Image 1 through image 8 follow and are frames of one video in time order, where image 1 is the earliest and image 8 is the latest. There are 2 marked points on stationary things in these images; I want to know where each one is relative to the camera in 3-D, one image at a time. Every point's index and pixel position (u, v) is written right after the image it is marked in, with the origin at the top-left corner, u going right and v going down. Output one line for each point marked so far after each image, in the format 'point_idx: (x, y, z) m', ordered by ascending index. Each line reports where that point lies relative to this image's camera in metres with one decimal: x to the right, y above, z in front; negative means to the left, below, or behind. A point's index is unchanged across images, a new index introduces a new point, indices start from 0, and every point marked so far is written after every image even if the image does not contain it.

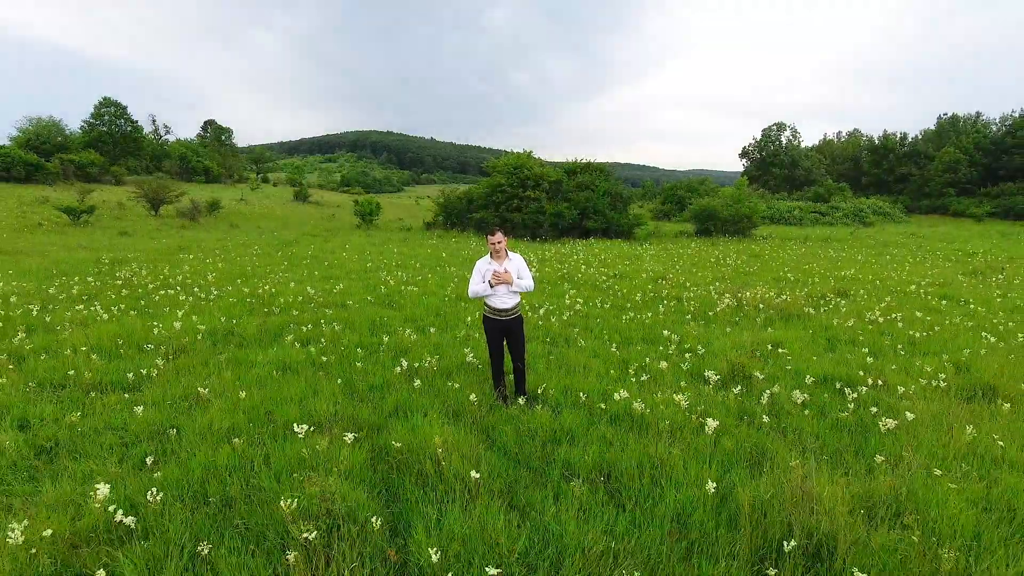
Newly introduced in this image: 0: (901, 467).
0: (+2.4, -1.1, +4.2) m
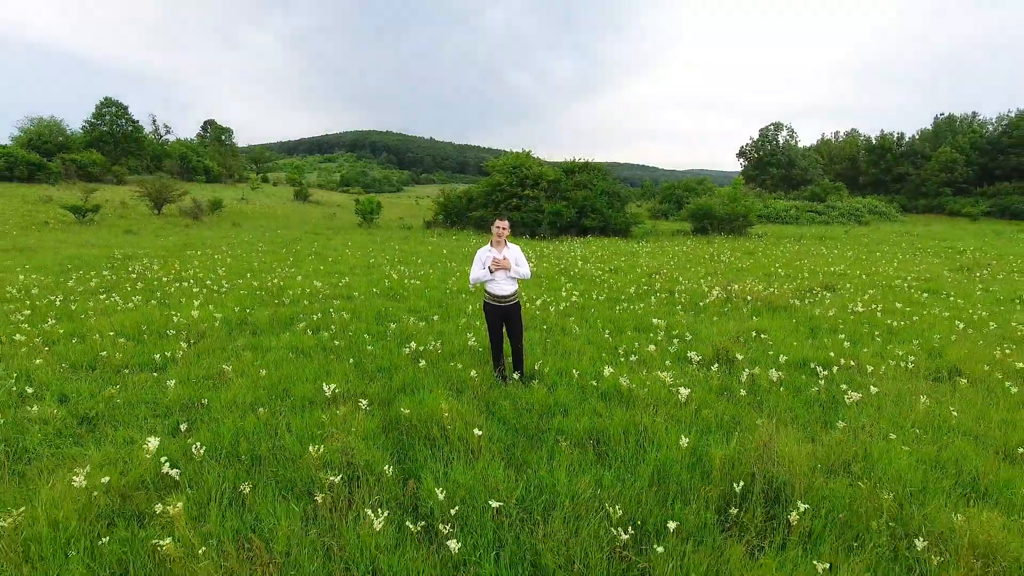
0: (+2.4, -1.0, +4.7) m
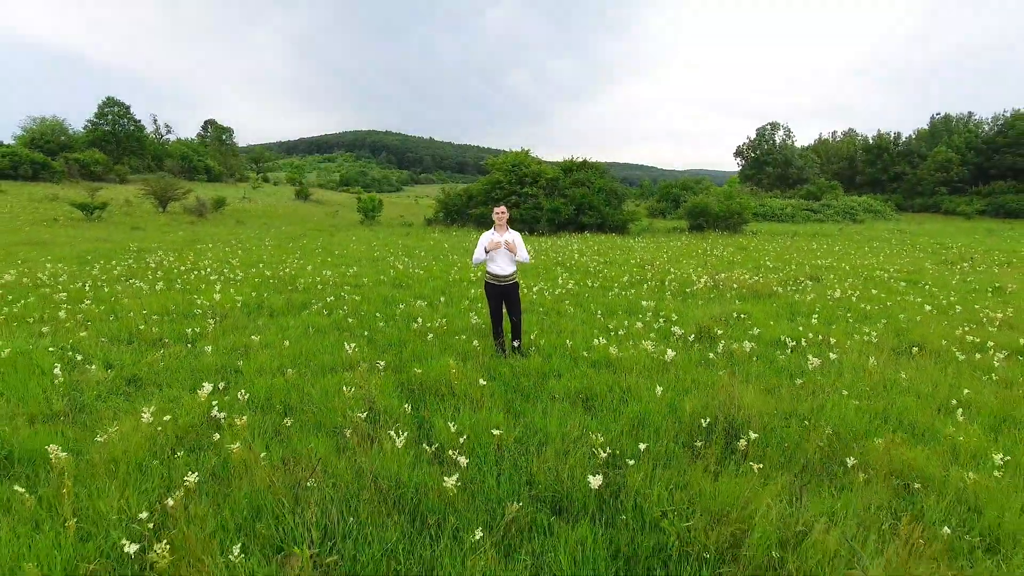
0: (+2.4, -0.8, +5.4) m
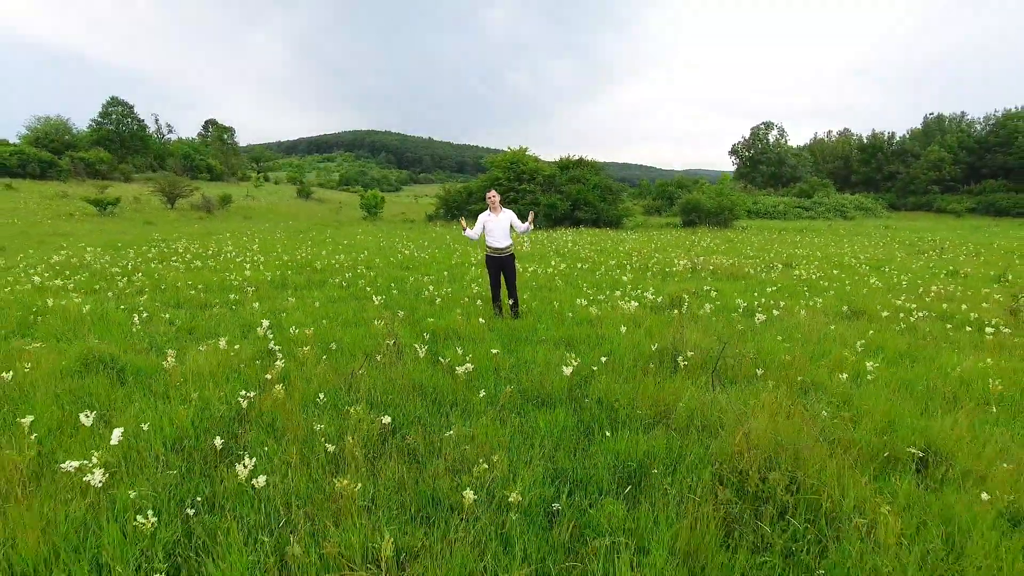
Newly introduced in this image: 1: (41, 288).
0: (+2.3, -0.4, +6.6) m
1: (-5.7, 0.0, +8.4) m
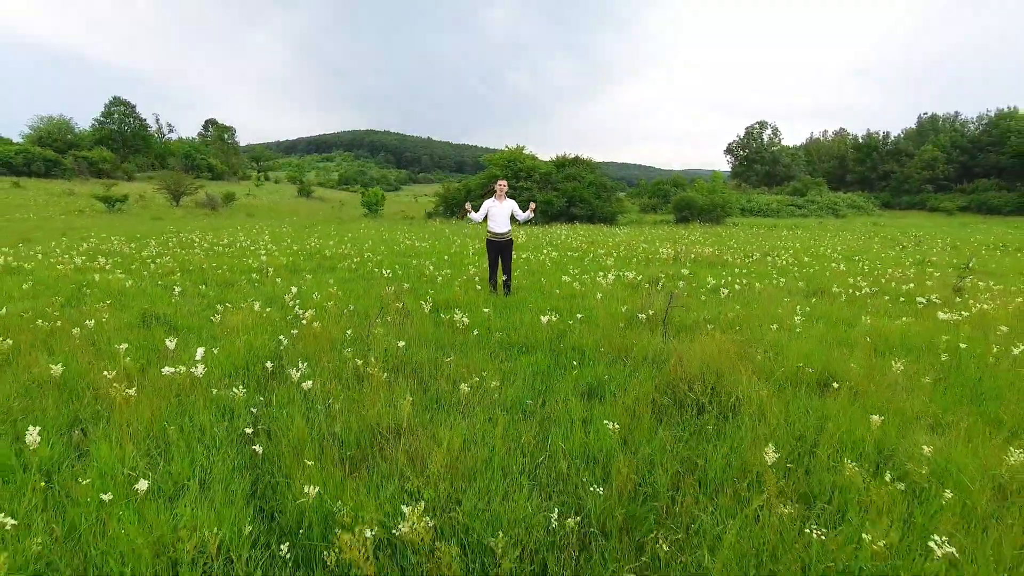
0: (+2.2, -0.2, +7.6) m
1: (-5.8, +0.3, +9.4) m
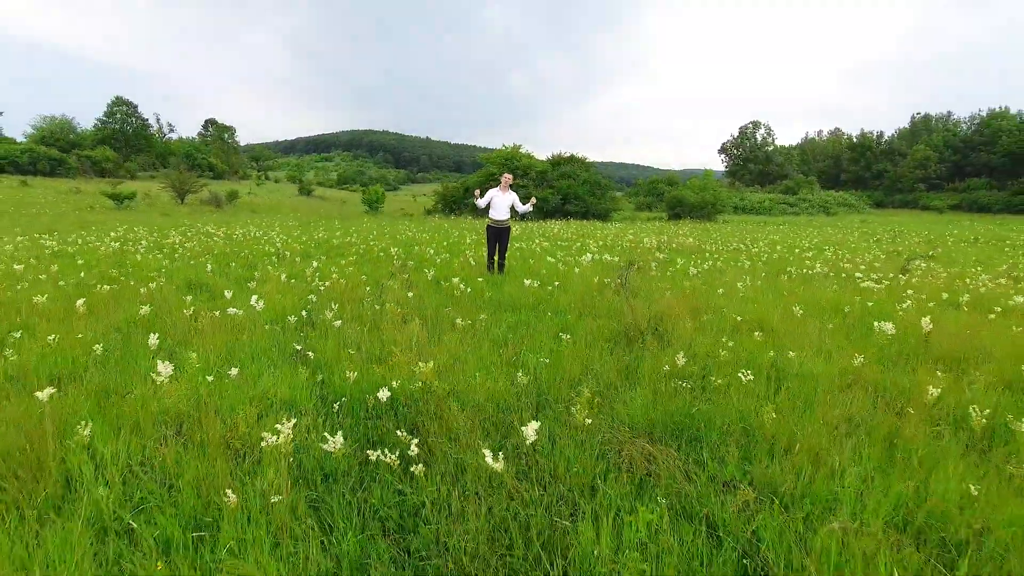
0: (+2.1, +0.1, +8.6) m
1: (-5.9, +0.5, +10.4) m
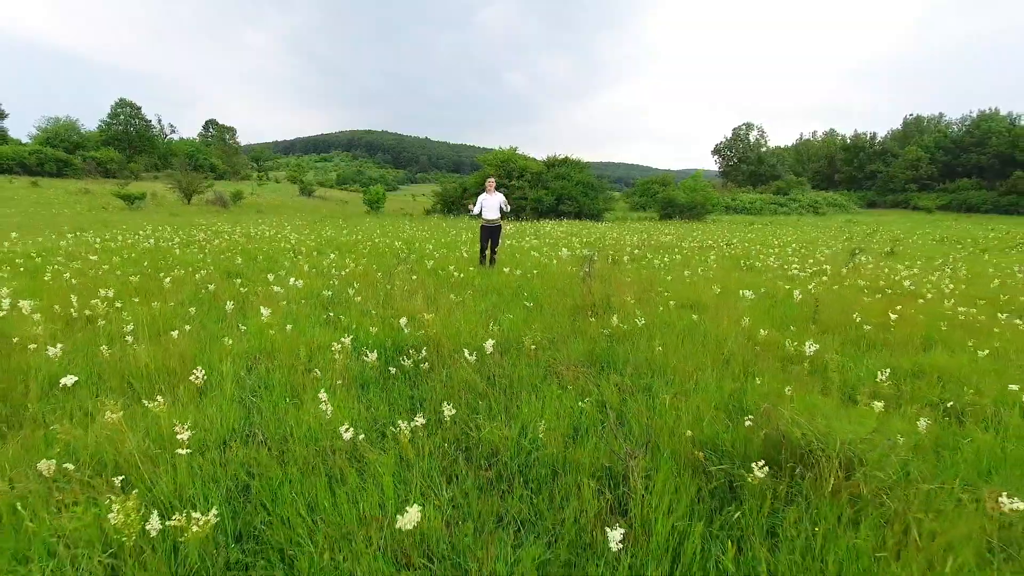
0: (+1.9, +0.3, +10.1) m
1: (-6.1, +0.7, +11.8) m
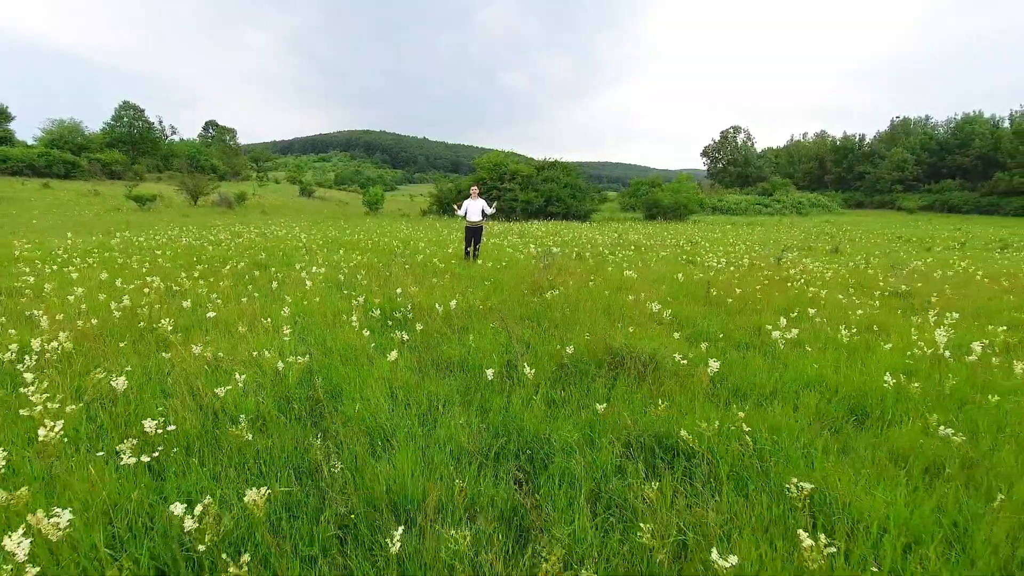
0: (+1.5, +0.4, +12.2) m
1: (-6.4, +0.9, +13.9) m
